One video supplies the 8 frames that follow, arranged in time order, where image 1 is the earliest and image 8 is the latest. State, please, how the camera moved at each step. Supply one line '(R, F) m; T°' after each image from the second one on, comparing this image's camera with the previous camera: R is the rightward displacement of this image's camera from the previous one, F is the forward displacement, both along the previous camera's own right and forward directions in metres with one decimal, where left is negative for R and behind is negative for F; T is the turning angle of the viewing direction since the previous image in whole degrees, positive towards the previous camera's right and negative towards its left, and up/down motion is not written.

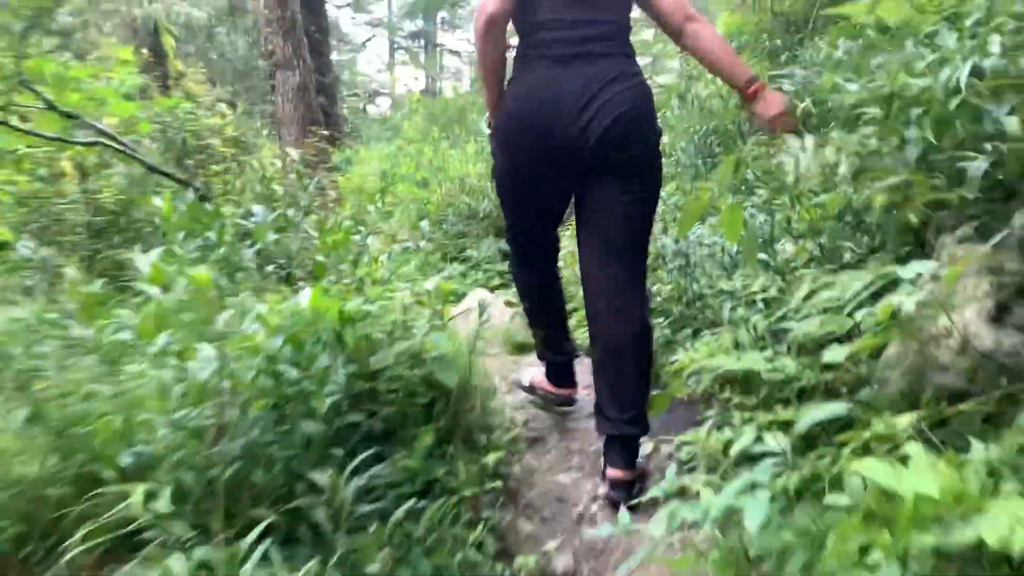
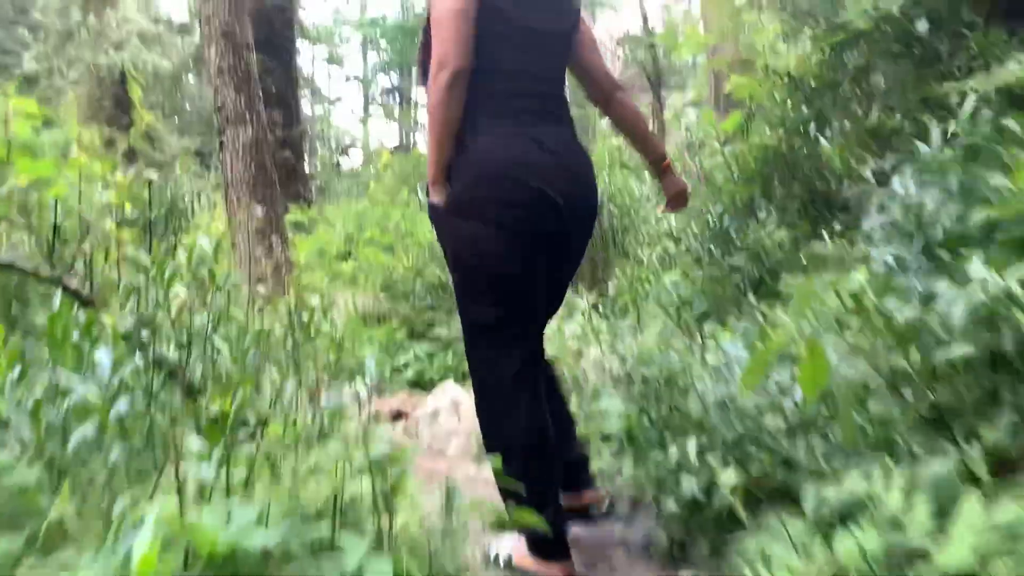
(0.0, +0.6) m; +2°
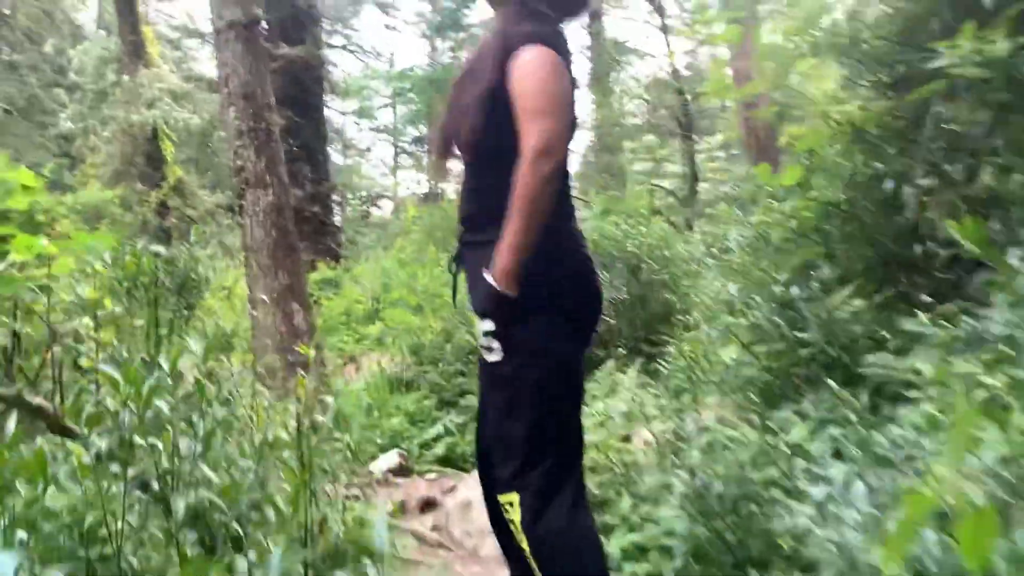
(0.0, +0.3) m; -2°
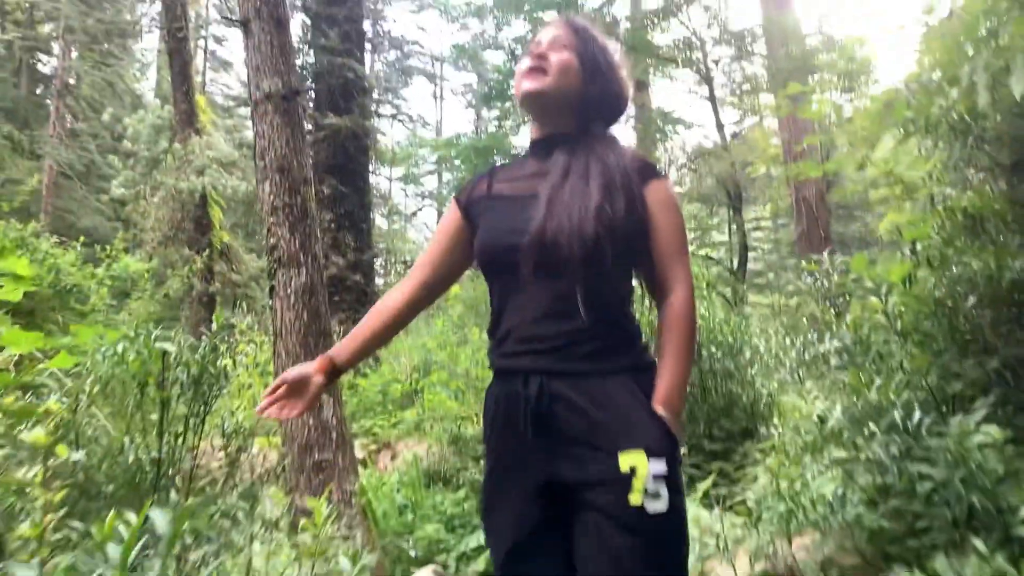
(-0.1, +0.4) m; -3°
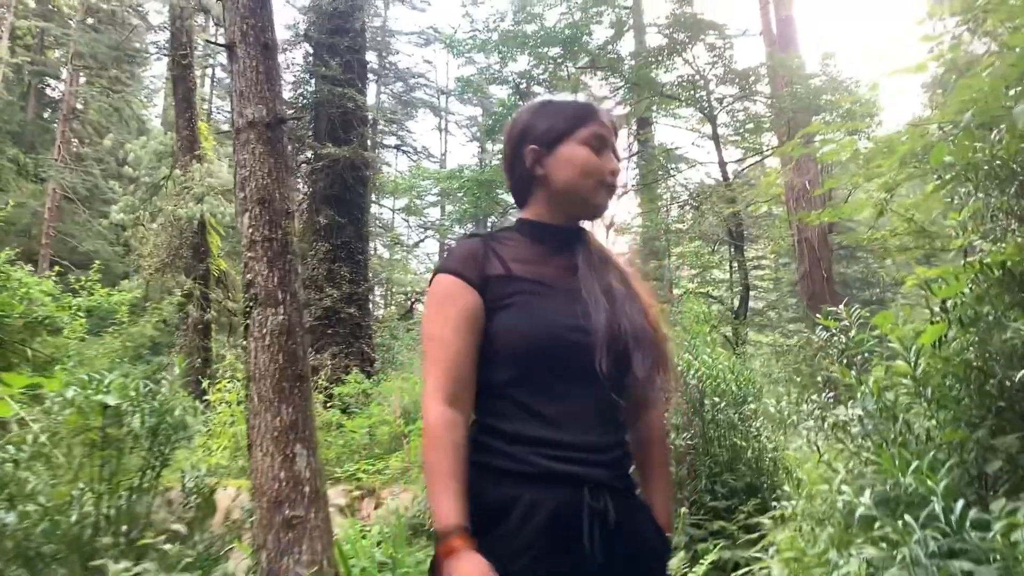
(0.0, +0.3) m; 0°
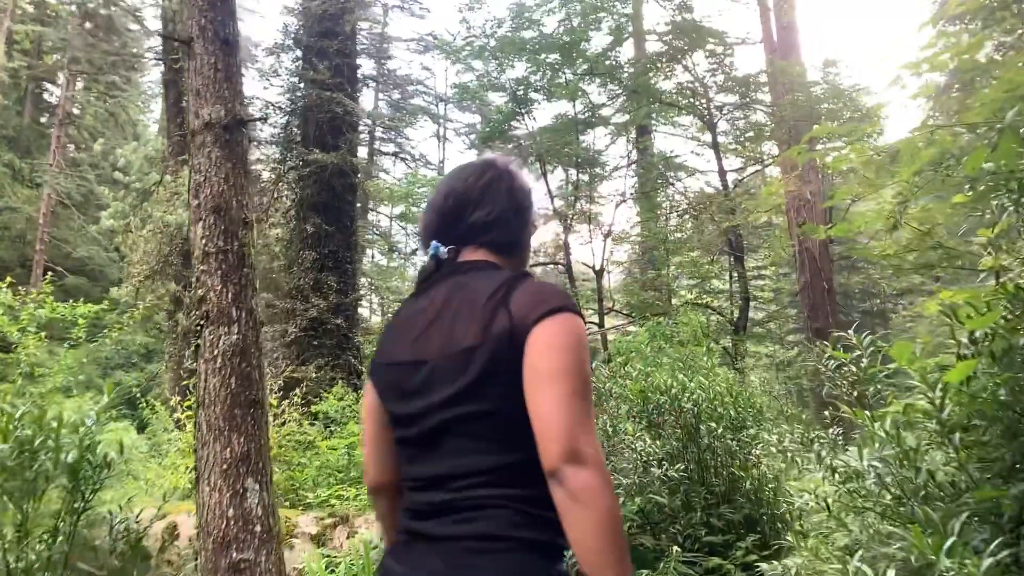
(+0.1, +0.4) m; 0°
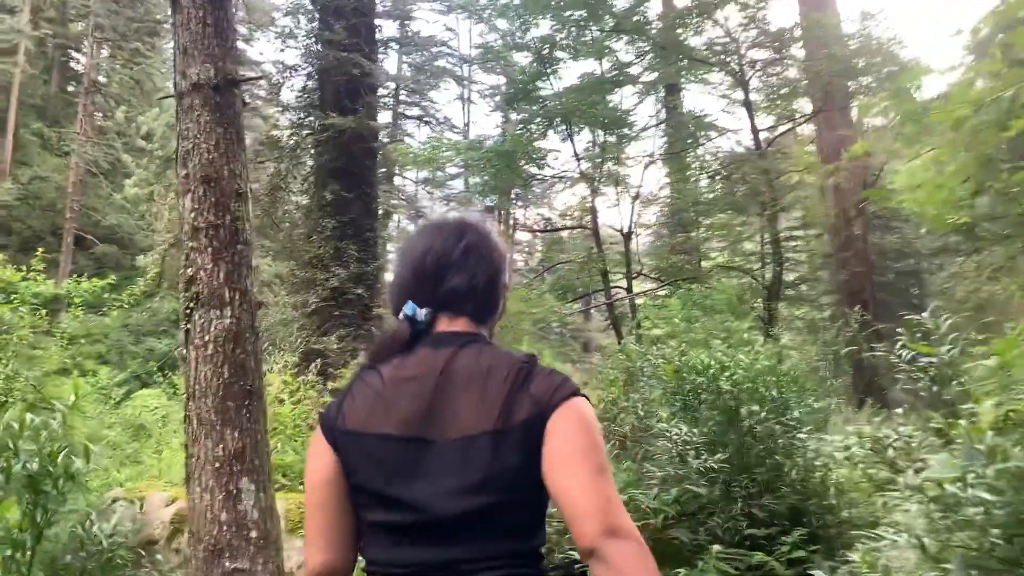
(0.0, +0.4) m; -2°
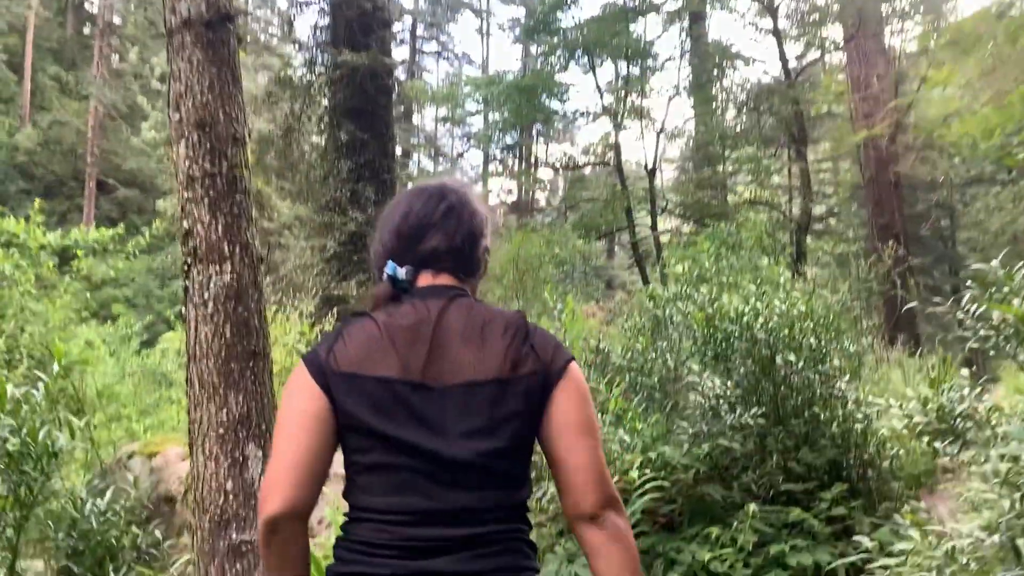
(0.0, +0.3) m; -2°
